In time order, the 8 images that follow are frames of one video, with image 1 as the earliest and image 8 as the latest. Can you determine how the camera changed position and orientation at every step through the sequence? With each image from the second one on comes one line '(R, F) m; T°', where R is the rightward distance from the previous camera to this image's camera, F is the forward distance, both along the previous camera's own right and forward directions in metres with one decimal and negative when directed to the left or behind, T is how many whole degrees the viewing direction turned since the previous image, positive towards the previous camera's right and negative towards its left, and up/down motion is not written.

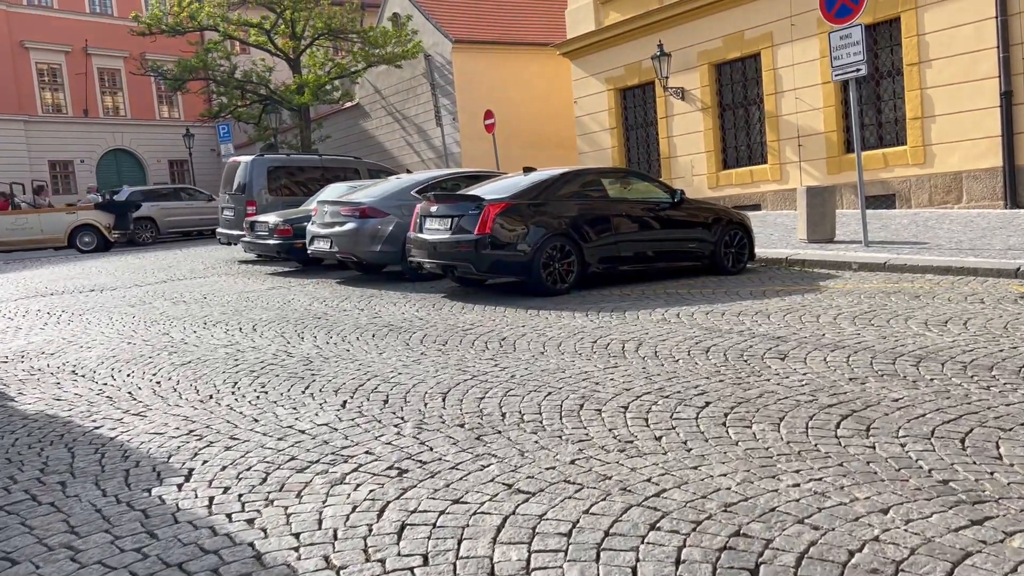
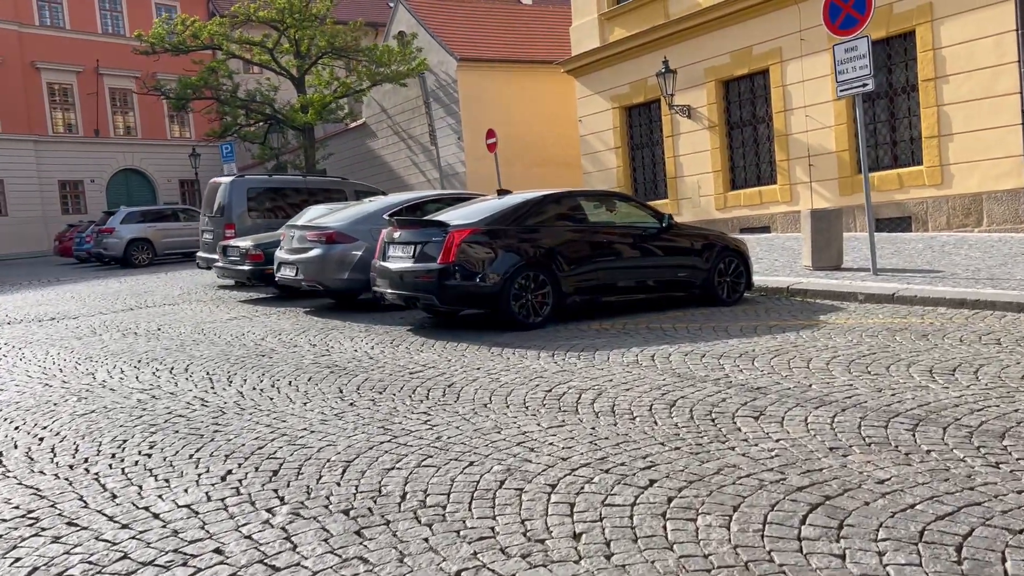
(+0.5, +0.8) m; -1°
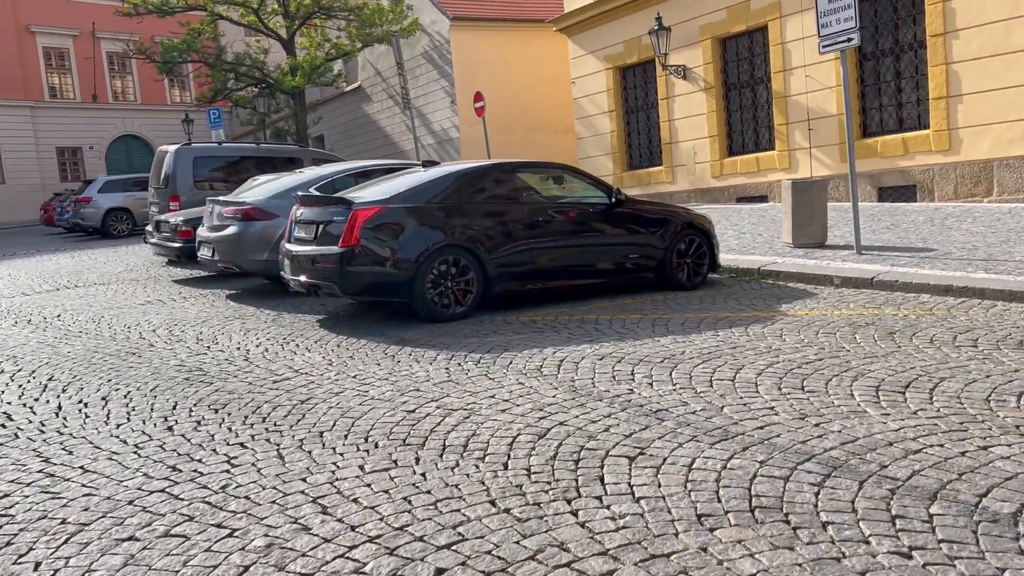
(+1.0, +1.1) m; -2°
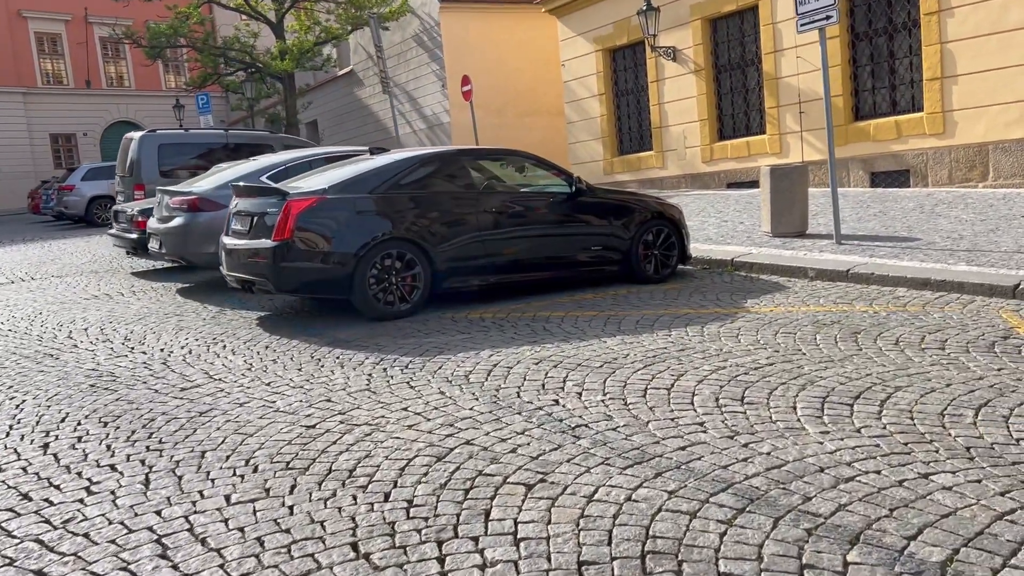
(+0.5, +0.5) m; 0°
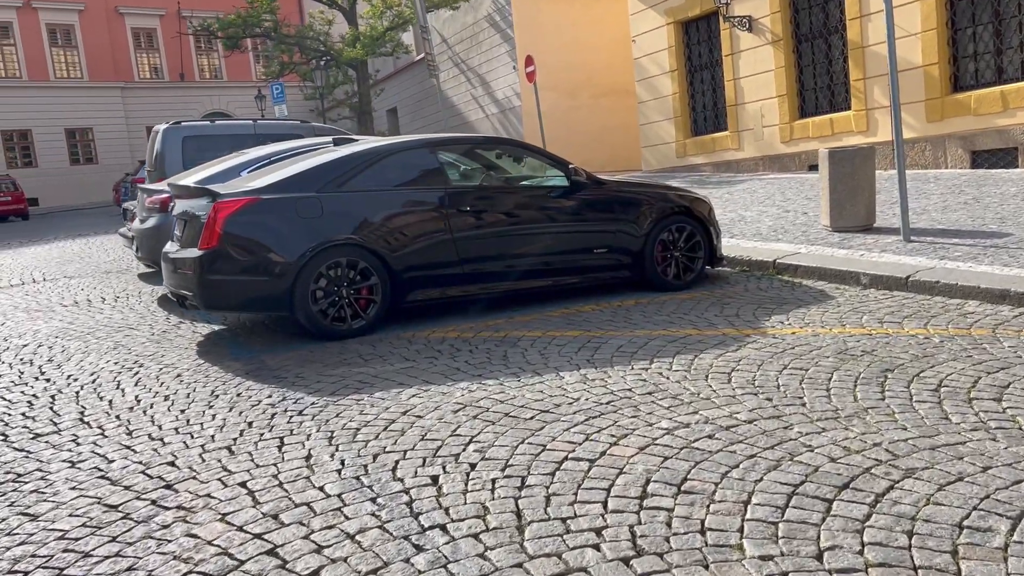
(+1.0, +1.3) m; -7°
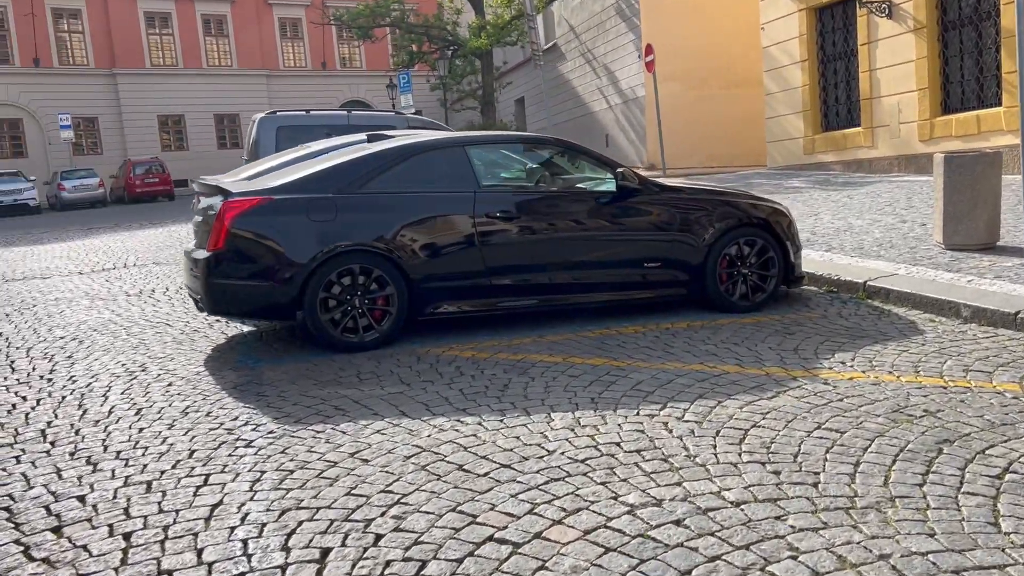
(+0.8, +0.7) m; -9°
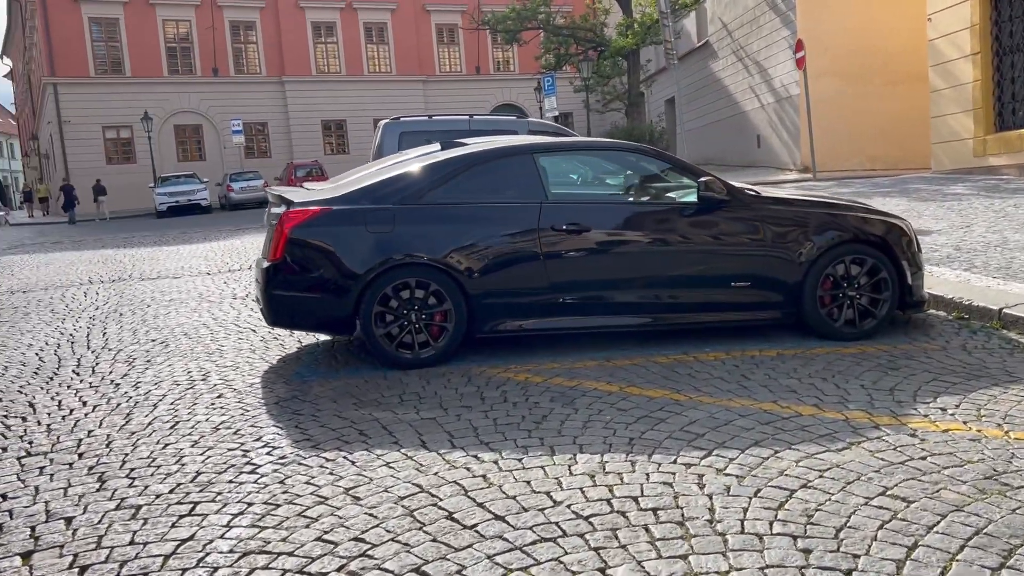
(+0.6, +0.5) m; -10°
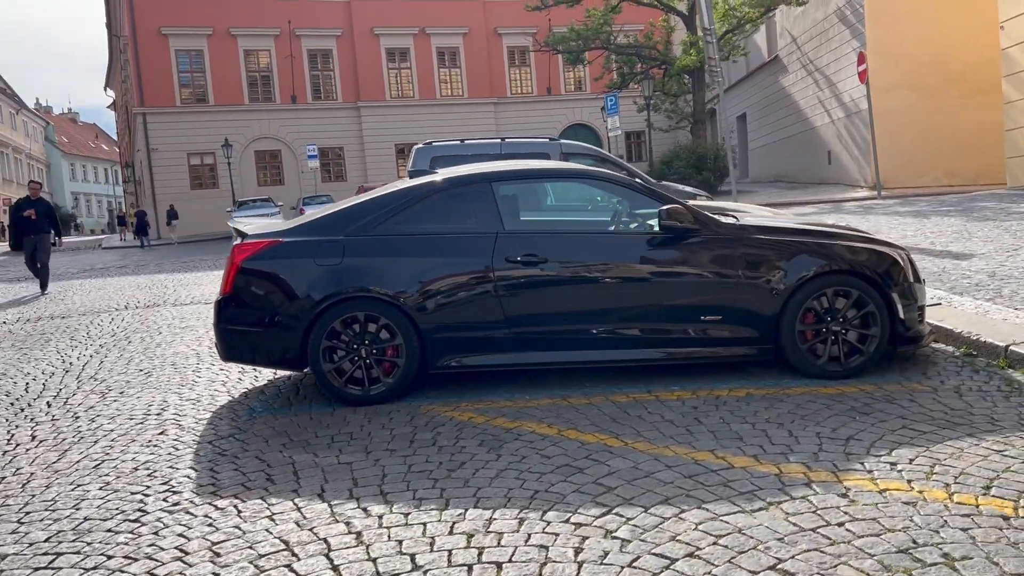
(+0.9, +0.3) m; -6°
